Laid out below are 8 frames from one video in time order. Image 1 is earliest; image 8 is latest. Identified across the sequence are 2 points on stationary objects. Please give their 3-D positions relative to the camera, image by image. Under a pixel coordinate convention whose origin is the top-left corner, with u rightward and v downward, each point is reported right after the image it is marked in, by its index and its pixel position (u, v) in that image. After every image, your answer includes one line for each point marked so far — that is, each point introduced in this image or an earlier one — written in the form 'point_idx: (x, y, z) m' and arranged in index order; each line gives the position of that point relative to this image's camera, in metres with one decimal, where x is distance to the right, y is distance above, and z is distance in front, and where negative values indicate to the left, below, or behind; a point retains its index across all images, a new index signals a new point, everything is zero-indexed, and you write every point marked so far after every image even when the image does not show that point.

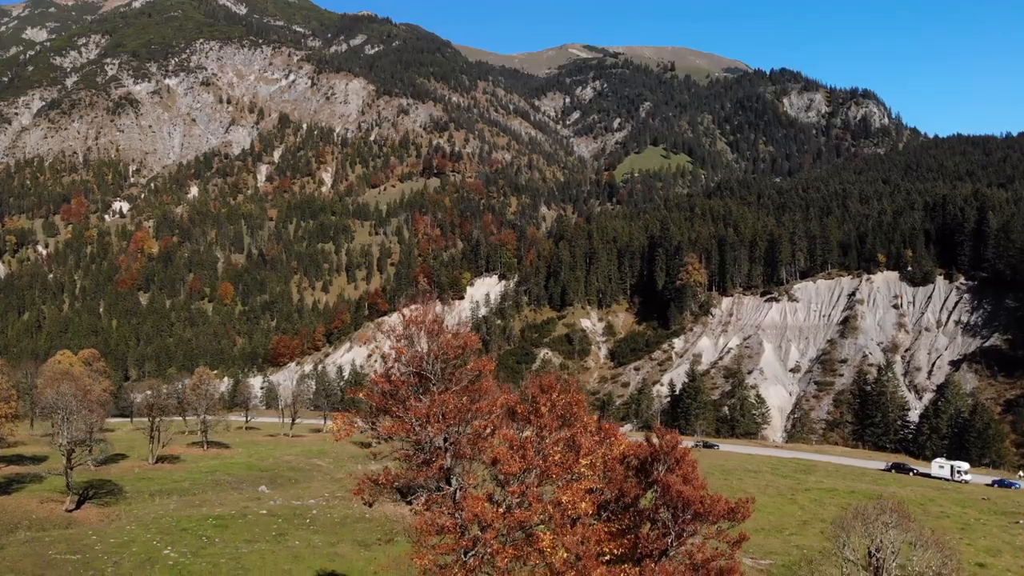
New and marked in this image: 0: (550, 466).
0: (+1.2, -5.2, +18.0) m
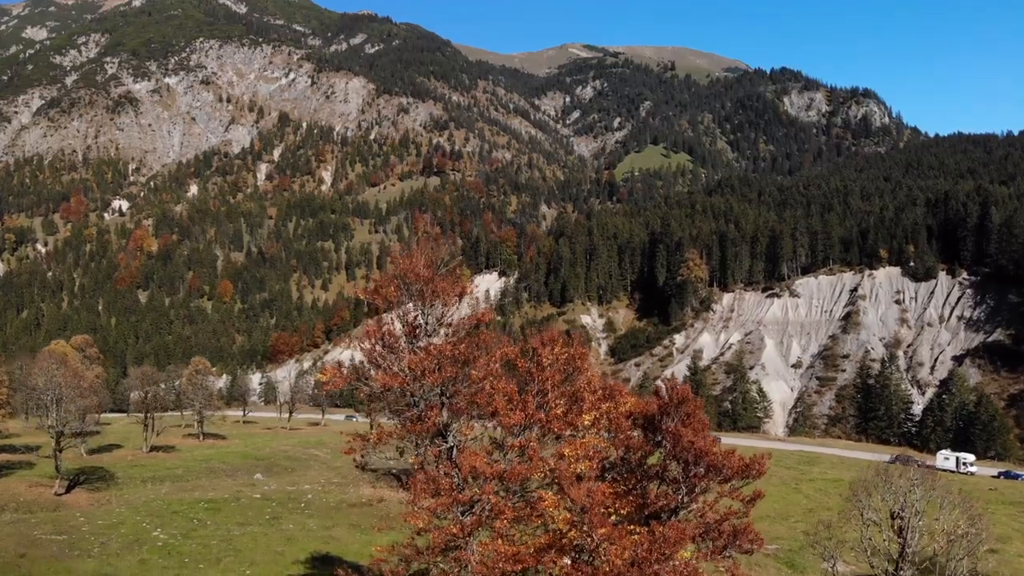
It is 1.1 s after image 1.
0: (+1.1, -3.6, +16.9) m
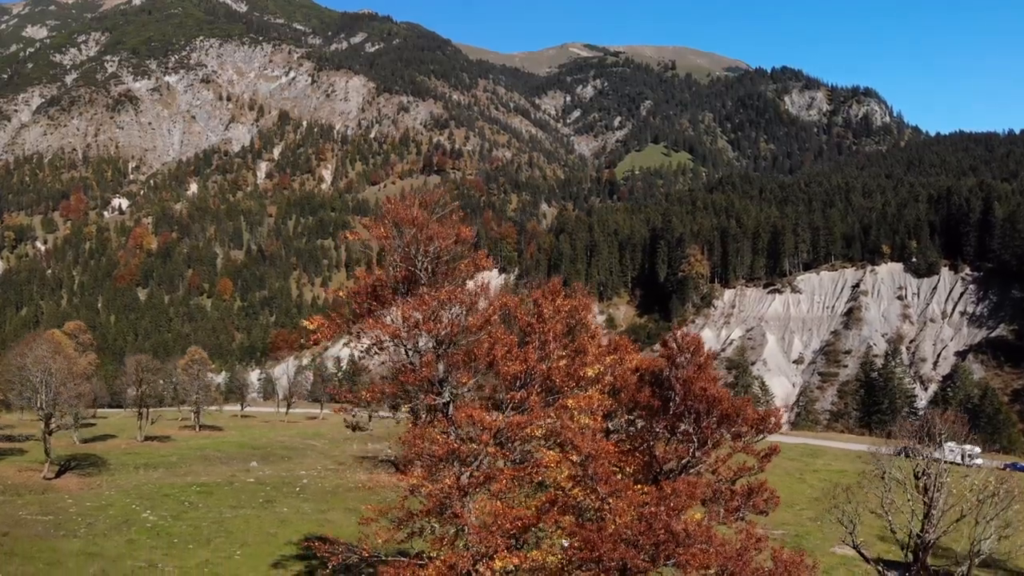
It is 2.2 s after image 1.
0: (+1.1, -2.2, +15.9) m
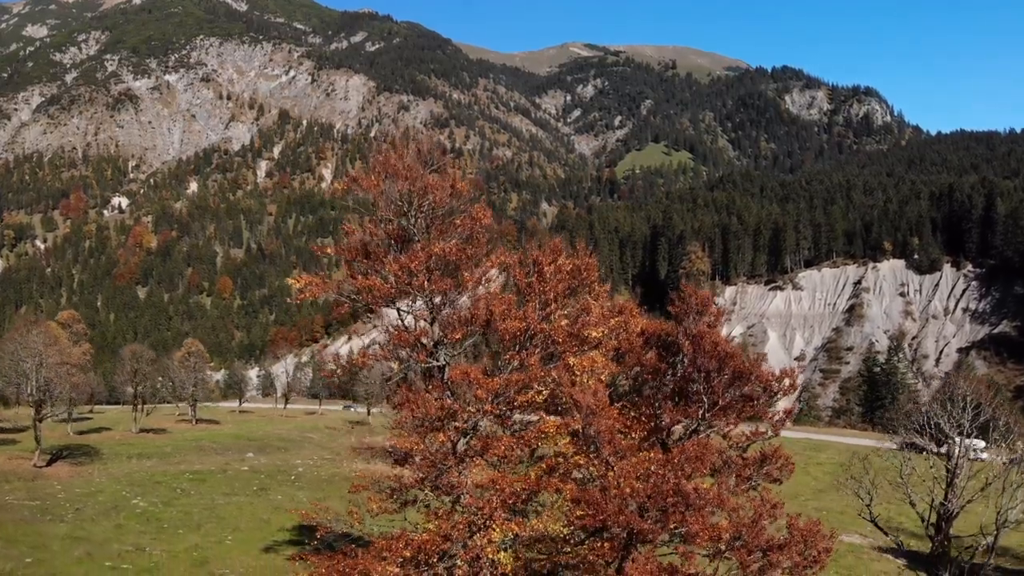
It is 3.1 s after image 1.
0: (+1.1, -1.1, +15.1) m
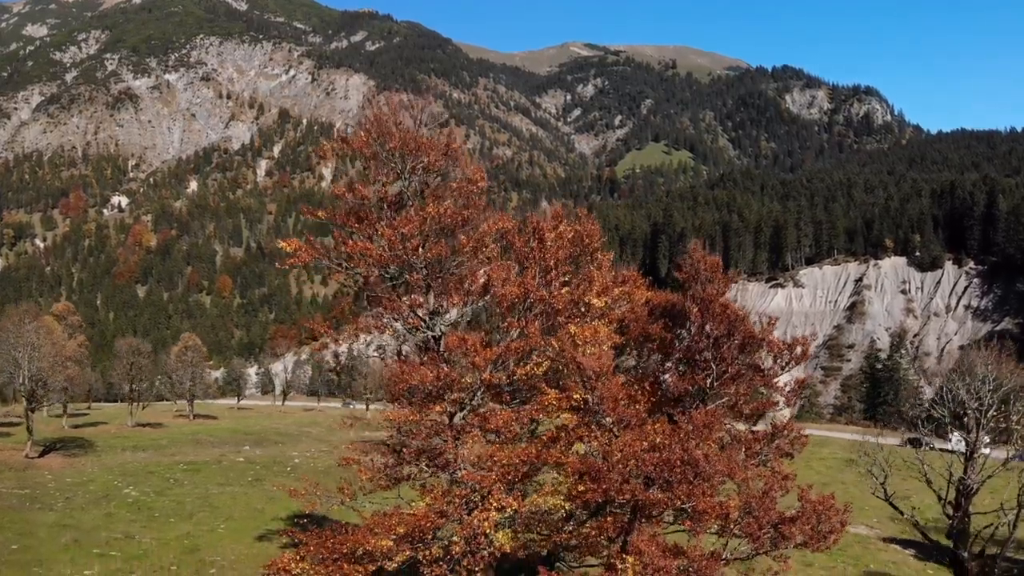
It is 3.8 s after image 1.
0: (+1.1, -0.3, +14.4) m
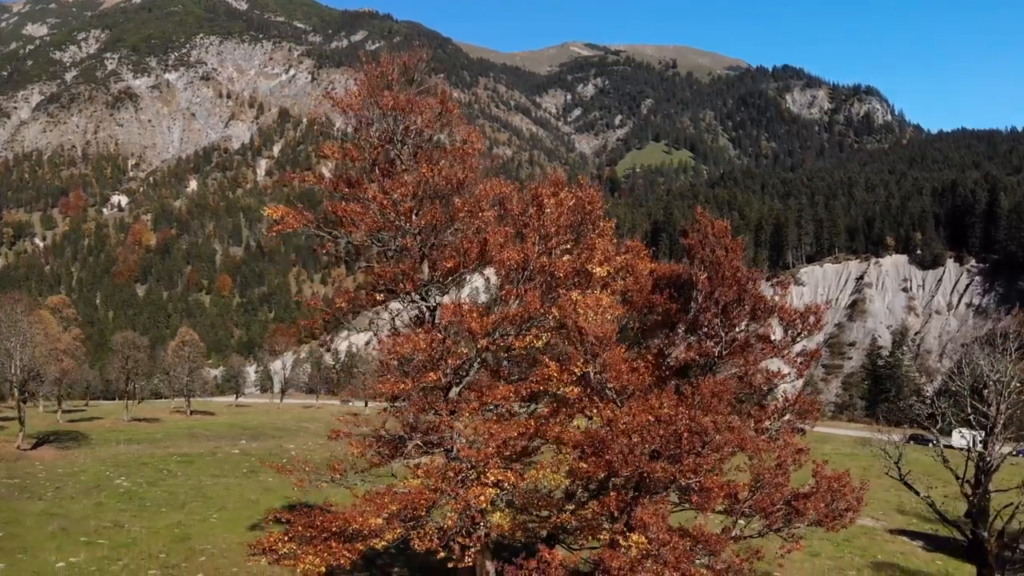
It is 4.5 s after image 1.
0: (+1.0, +0.5, +13.8) m
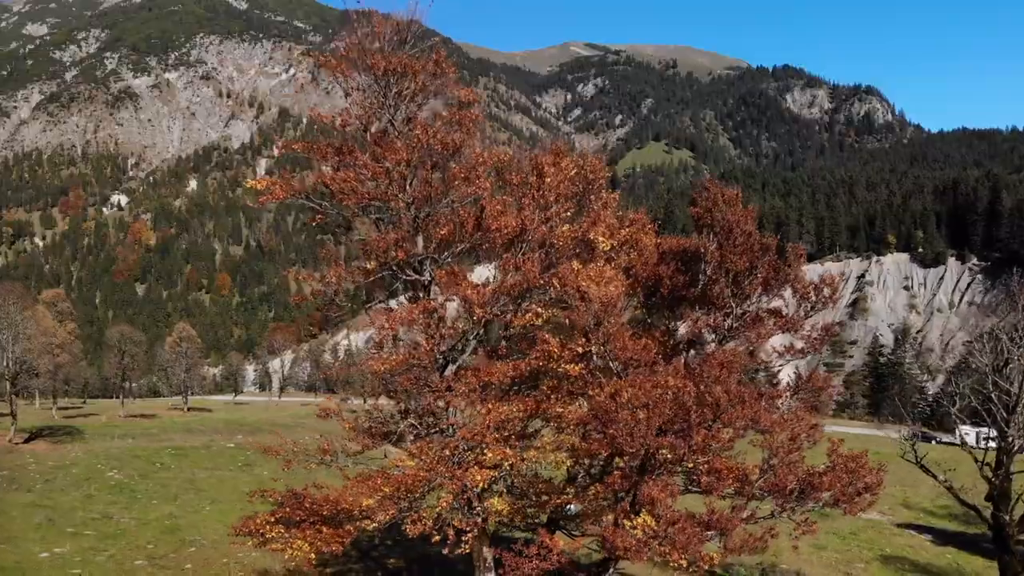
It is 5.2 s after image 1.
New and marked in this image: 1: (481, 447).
0: (+1.0, +1.1, +13.1) m
1: (-0.6, -3.2, +12.1) m
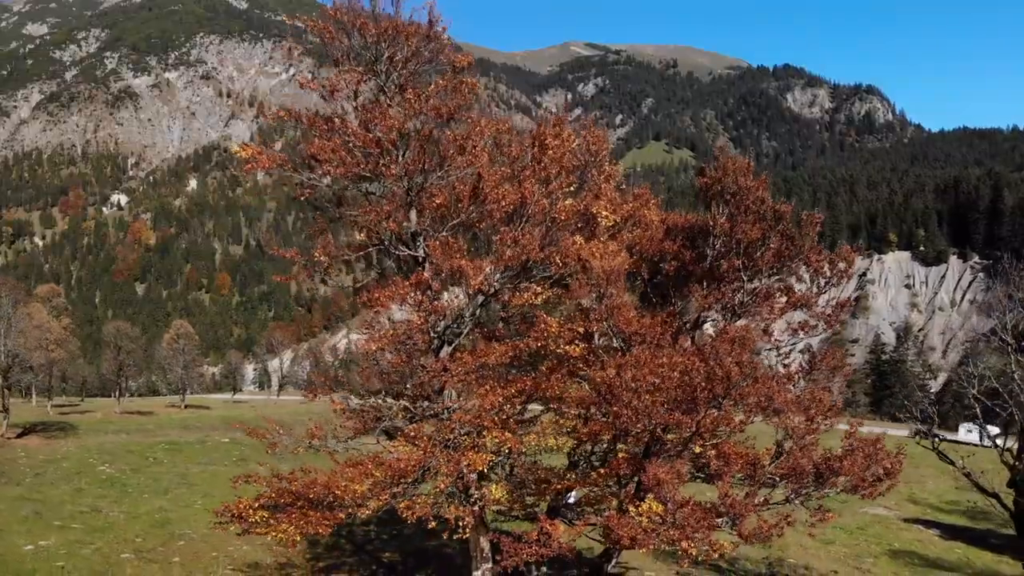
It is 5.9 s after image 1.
0: (+0.9, +1.6, +12.5) m
1: (-0.7, -2.8, +11.5) m
